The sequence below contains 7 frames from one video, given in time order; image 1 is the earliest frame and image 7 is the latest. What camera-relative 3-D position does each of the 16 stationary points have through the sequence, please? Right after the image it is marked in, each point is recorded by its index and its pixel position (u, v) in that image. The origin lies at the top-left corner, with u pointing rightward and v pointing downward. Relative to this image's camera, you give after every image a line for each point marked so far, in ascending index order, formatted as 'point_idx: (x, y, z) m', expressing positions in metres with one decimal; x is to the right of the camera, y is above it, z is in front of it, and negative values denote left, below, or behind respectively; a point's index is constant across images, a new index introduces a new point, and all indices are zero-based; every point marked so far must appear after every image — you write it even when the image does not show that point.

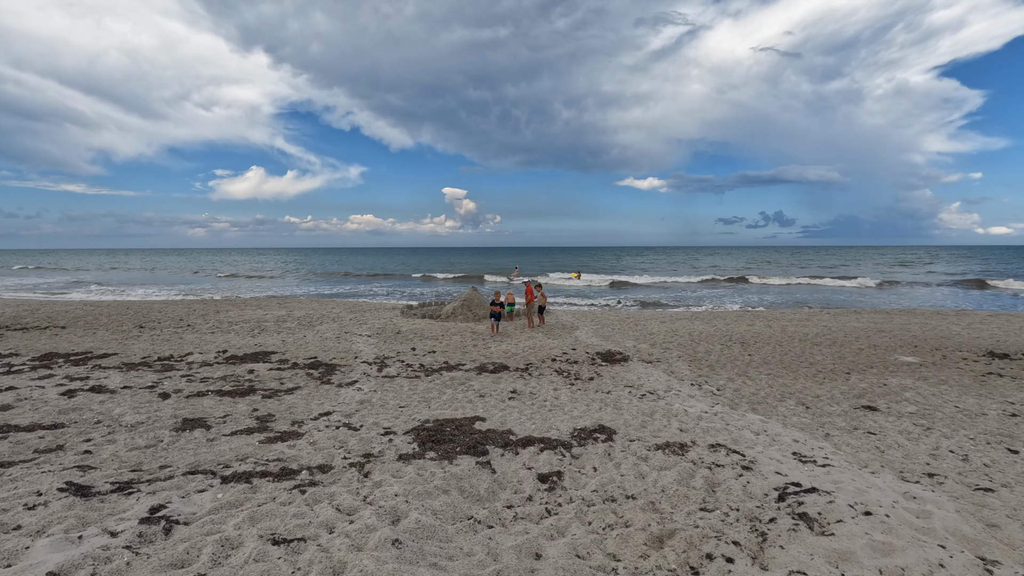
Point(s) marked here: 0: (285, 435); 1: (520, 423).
0: (-2.4, -1.6, +5.7) m
1: (+0.1, -1.6, +6.3) m
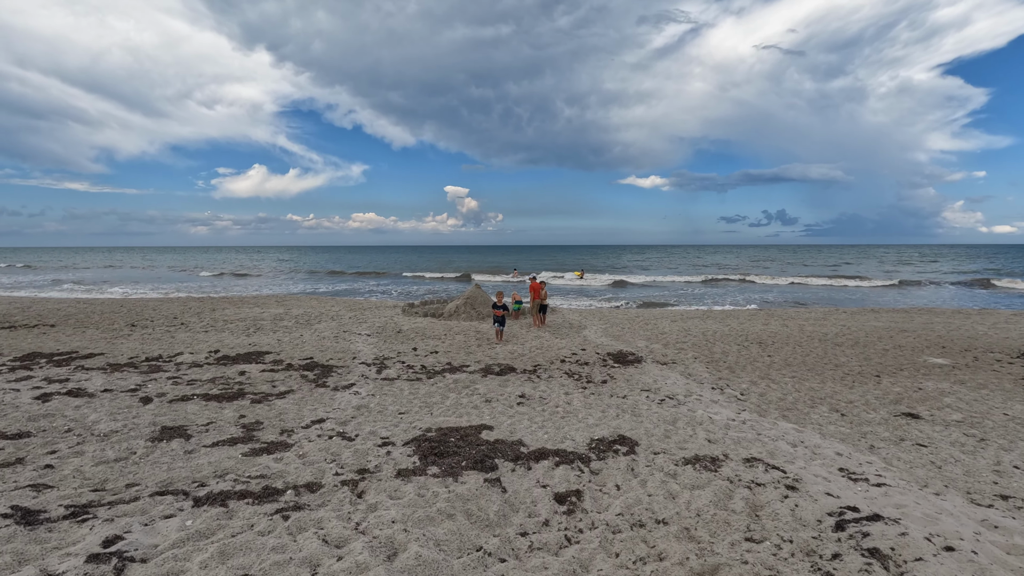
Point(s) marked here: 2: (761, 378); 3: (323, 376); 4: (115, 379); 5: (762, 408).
0: (-2.3, -1.5, +5.2) m
1: (+0.2, -1.5, +5.7) m
2: (+4.0, -1.4, +8.6) m
3: (-3.1, -1.4, +8.6) m
4: (-6.1, -1.4, +8.3) m
5: (+3.1, -1.5, +6.7) m
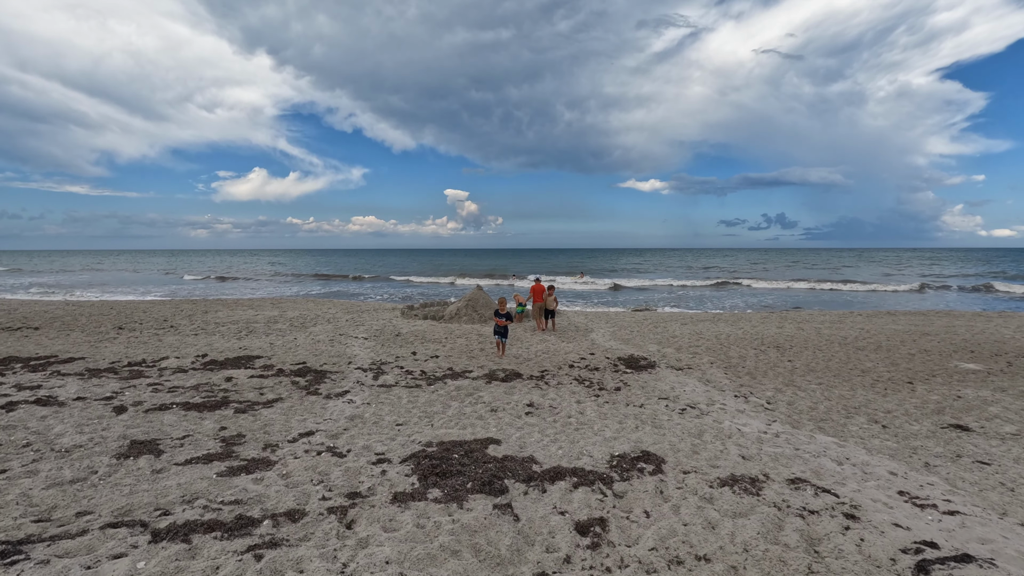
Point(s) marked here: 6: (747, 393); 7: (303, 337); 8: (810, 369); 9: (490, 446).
0: (-2.2, -1.5, +4.6) m
1: (+0.3, -1.5, +5.1) m
2: (+4.1, -1.5, +8.0) m
3: (-3.0, -1.4, +8.0) m
4: (-6.1, -1.4, +7.7) m
5: (+3.2, -1.5, +6.1) m
6: (+3.3, -1.5, +7.5) m
7: (-4.8, -1.1, +12.3) m
8: (+5.1, -1.4, +9.1) m
9: (-0.2, -1.5, +5.1) m
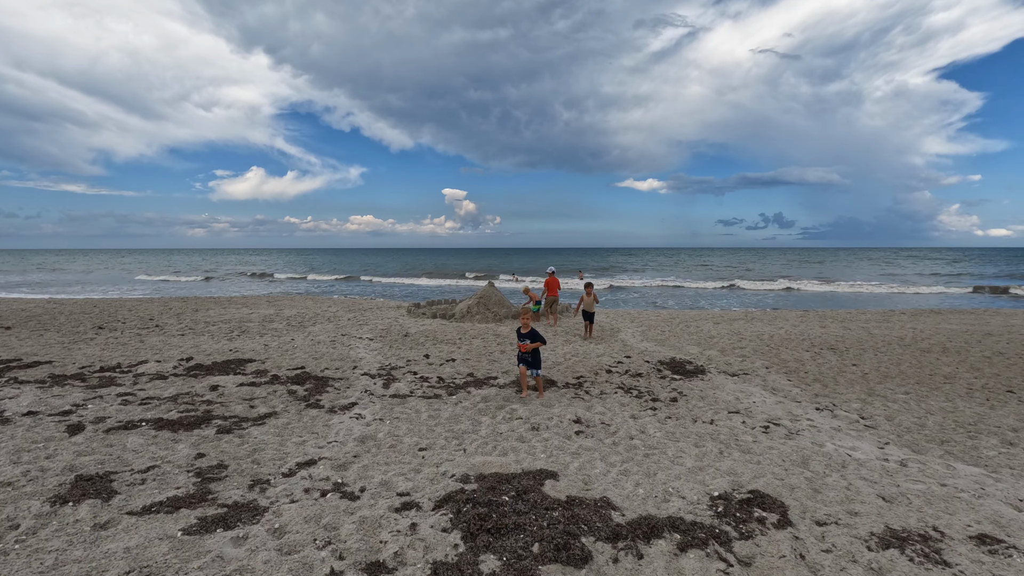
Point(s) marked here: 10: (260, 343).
0: (-1.8, -1.4, +3.4) m
1: (+0.8, -1.4, +4.0) m
2: (+4.5, -1.4, +6.8) m
3: (-2.5, -1.3, +6.8) m
4: (-5.6, -1.3, +6.5) m
5: (+3.7, -1.4, +4.9) m
6: (+3.7, -1.4, +6.3) m
7: (-4.4, -1.0, +11.1) m
8: (+5.5, -1.3, +7.9) m
9: (+0.2, -1.4, +3.9) m
10: (-5.0, -1.1, +10.5) m
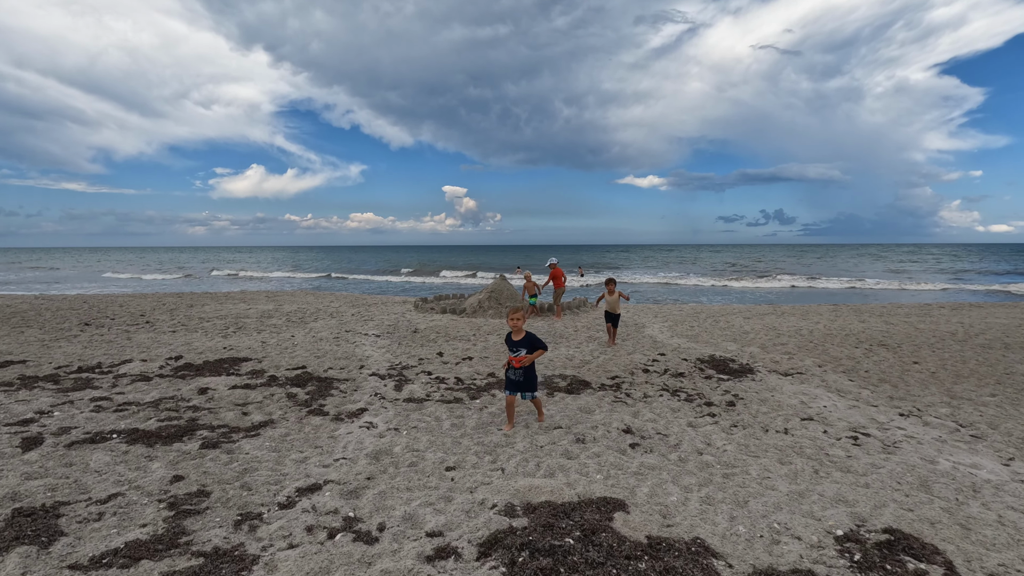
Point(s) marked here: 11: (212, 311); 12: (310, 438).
0: (-1.4, -1.3, +2.5) m
1: (+1.1, -1.3, +3.1) m
2: (+4.9, -1.2, +6.0) m
3: (-2.2, -1.2, +6.0) m
4: (-5.3, -1.2, +5.6) m
5: (+4.0, -1.3, +4.1) m
6: (+4.1, -1.2, +5.4) m
7: (-4.0, -0.9, +10.2) m
8: (+5.8, -1.1, +7.0) m
9: (+0.6, -1.3, +3.0) m
10: (-4.6, -0.9, +9.6) m
11: (-7.8, -0.6, +13.9) m
12: (-1.7, -1.3, +4.6) m
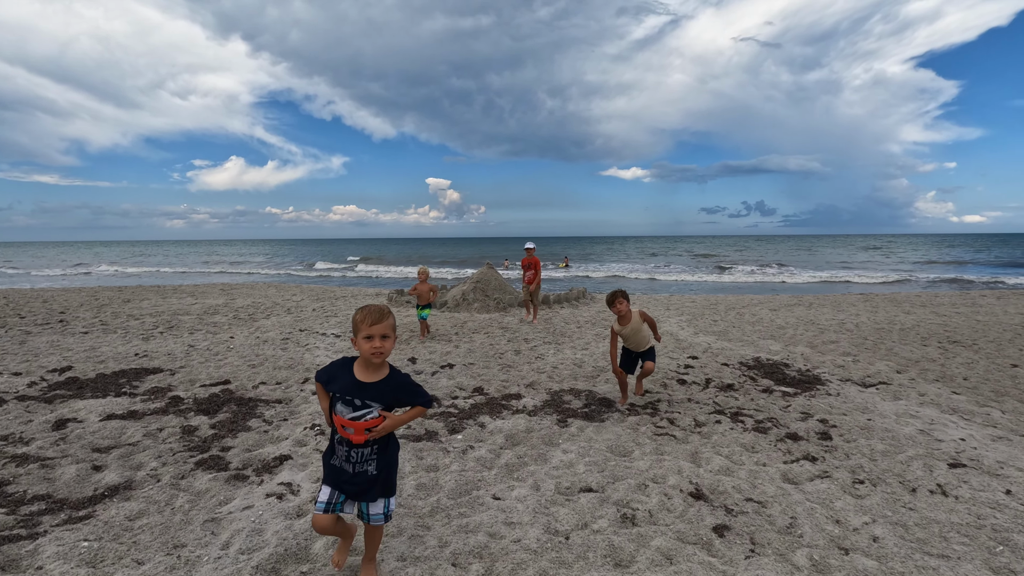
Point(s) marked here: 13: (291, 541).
0: (-1.4, -1.2, +0.7) m
1: (+1.2, -1.2, +1.3) m
2: (+4.9, -1.1, +4.3) m
3: (-2.2, -1.1, +4.1) m
4: (-5.3, -1.1, +3.7) m
5: (+4.1, -1.2, +2.4) m
6: (+4.1, -1.1, +3.8) m
7: (-4.2, -0.7, +8.3) m
8: (+5.8, -1.0, +5.4) m
9: (+0.7, -1.2, +1.3) m
10: (-4.7, -0.8, +7.7) m
11: (-8.1, -0.4, +11.9) m
12: (-1.7, -1.2, +2.7) m
13: (-1.0, -1.2, +2.5) m
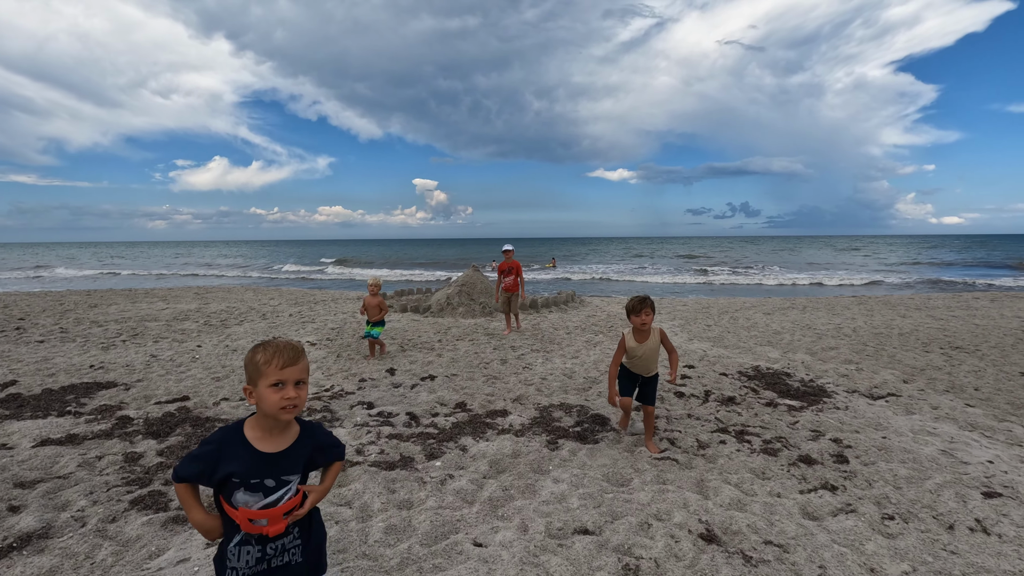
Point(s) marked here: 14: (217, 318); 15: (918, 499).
0: (-1.4, -1.3, +0.2) m
1: (+1.1, -1.3, +1.0) m
2: (+4.7, -1.1, +4.0) m
3: (-2.3, -1.2, +3.7) m
4: (-5.4, -1.2, +3.1) m
5: (+4.0, -1.2, +2.1) m
6: (+4.0, -1.1, +3.4) m
7: (-4.4, -0.8, +7.8) m
8: (+5.6, -1.0, +5.1) m
9: (+0.6, -1.3, +0.9) m
10: (-4.9, -0.9, +7.2) m
11: (-8.4, -0.5, +11.3) m
12: (-1.8, -1.2, +2.3) m
13: (-1.1, -1.2, +2.1) m
14: (-5.7, -0.6, +10.3) m
15: (+2.3, -1.2, +3.0) m
